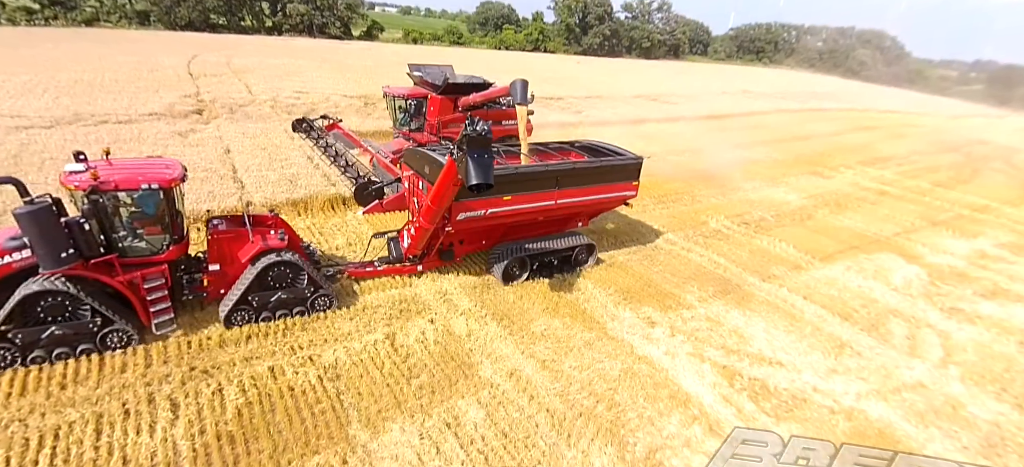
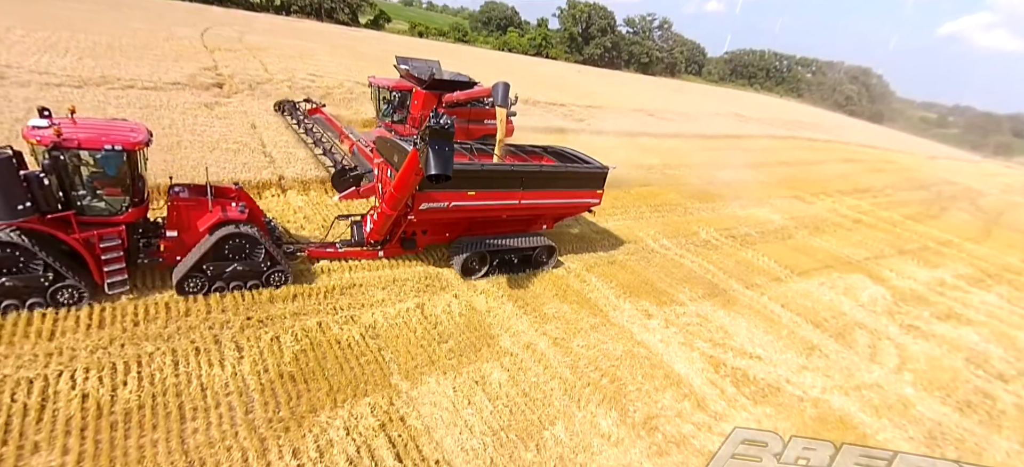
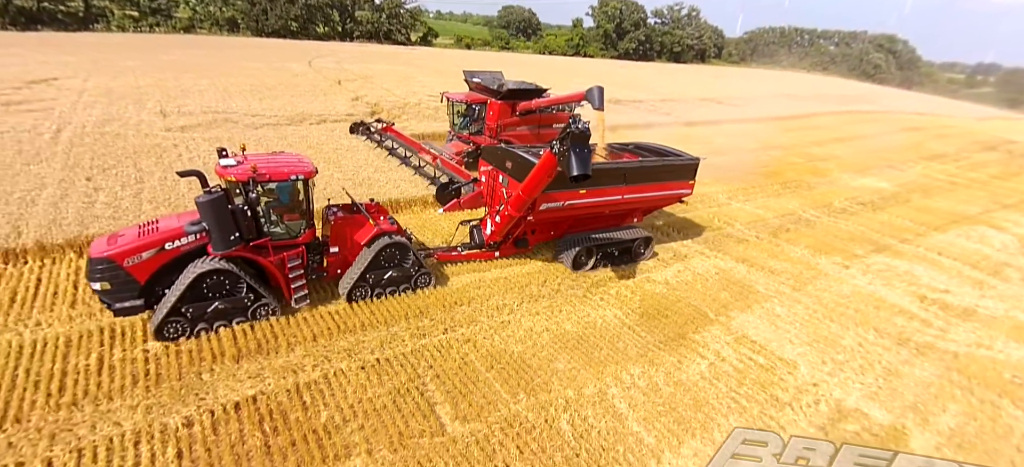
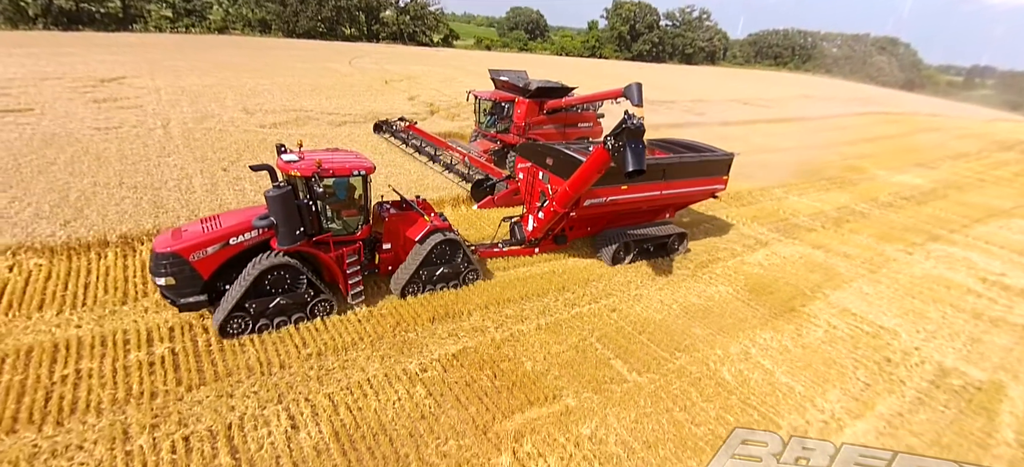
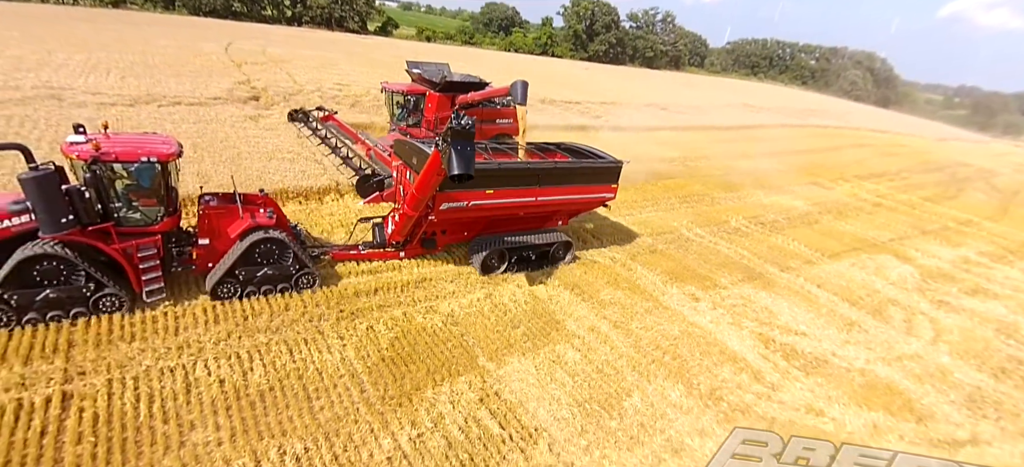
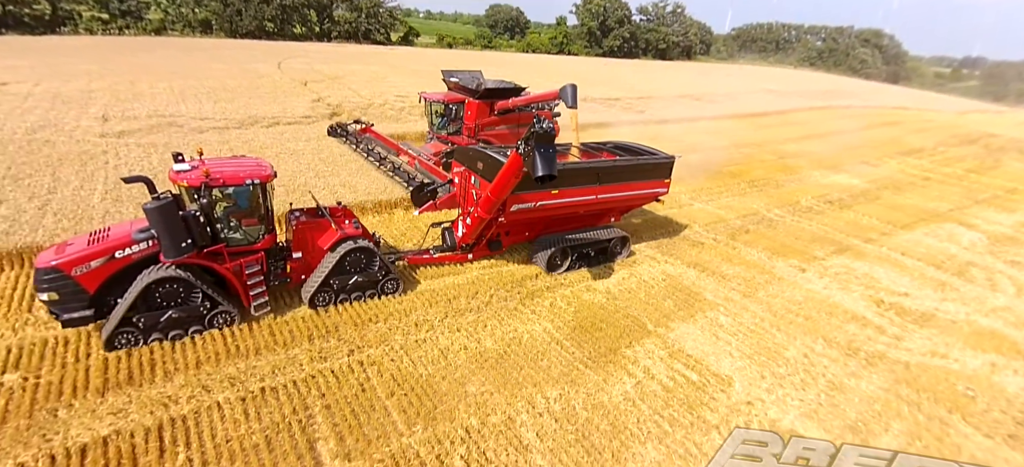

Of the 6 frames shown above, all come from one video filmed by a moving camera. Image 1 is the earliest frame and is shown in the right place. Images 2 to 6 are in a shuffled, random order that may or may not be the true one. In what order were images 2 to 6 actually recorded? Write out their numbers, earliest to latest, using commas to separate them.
2, 5, 6, 3, 4
